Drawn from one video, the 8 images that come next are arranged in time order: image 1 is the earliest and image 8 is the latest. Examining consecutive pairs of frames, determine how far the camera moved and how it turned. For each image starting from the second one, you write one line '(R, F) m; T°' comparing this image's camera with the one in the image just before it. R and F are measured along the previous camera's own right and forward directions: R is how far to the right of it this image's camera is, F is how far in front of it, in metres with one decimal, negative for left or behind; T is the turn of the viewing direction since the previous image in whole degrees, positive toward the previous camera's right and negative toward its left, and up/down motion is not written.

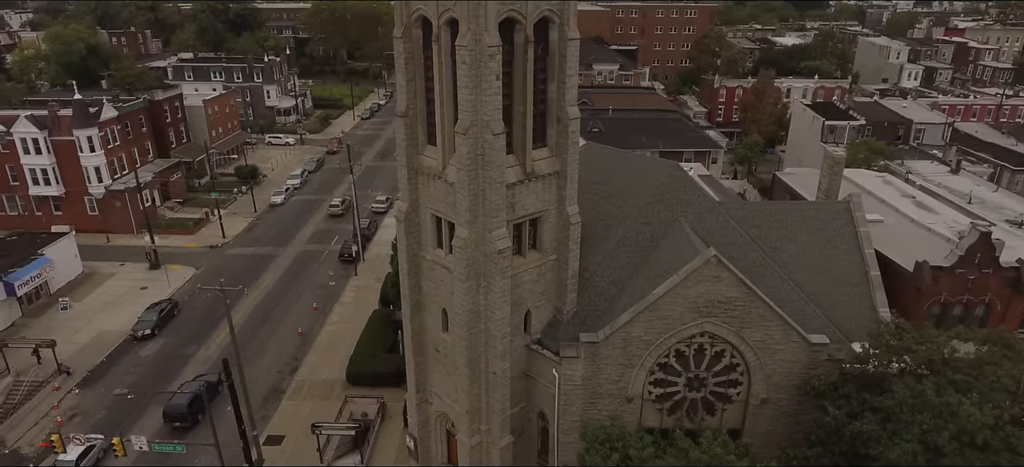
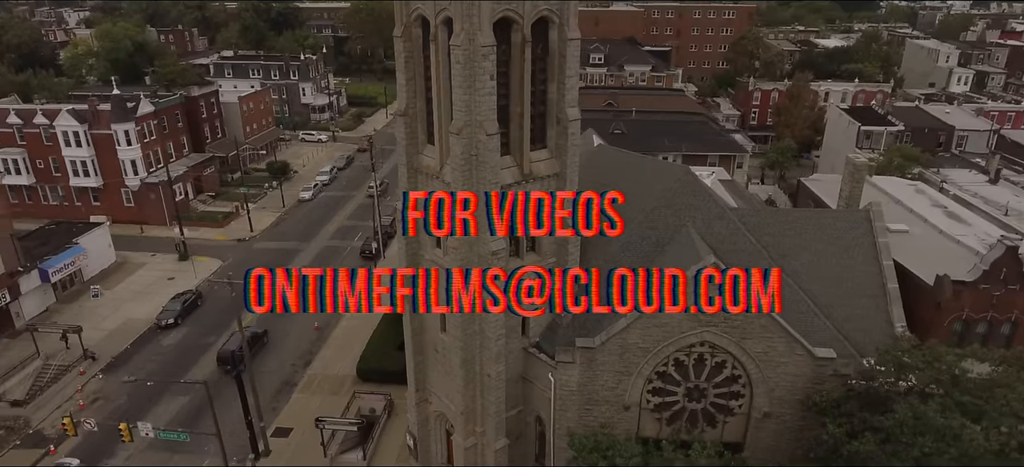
(+1.2, +0.2) m; -4°
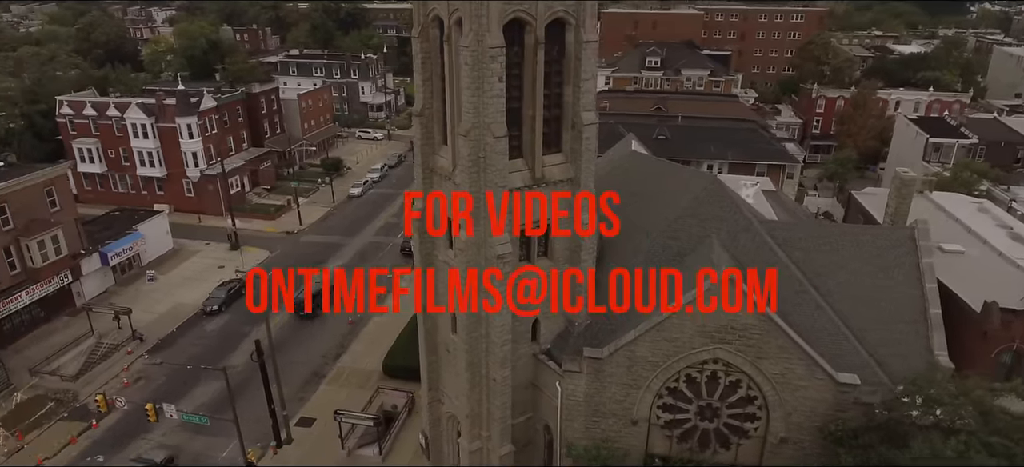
(+1.5, +0.3) m; -6°
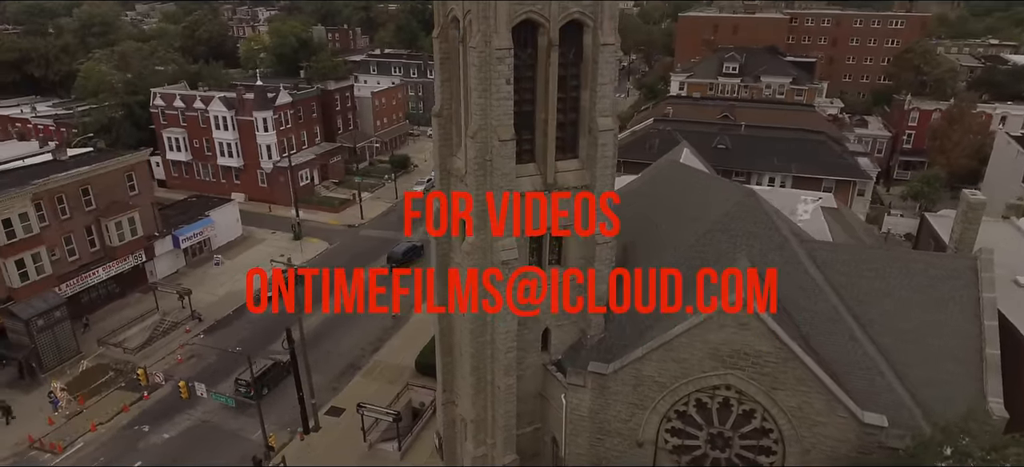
(+2.1, +0.5) m; -8°
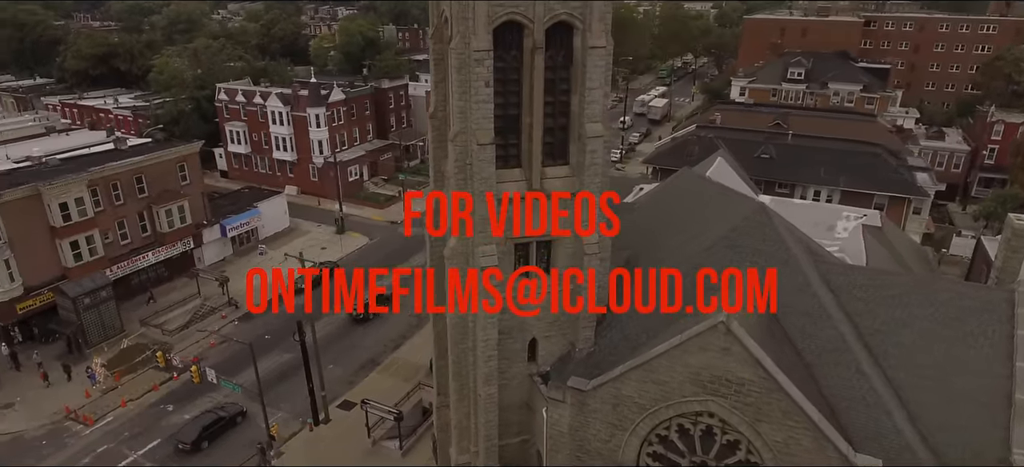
(+2.4, +0.6) m; -6°
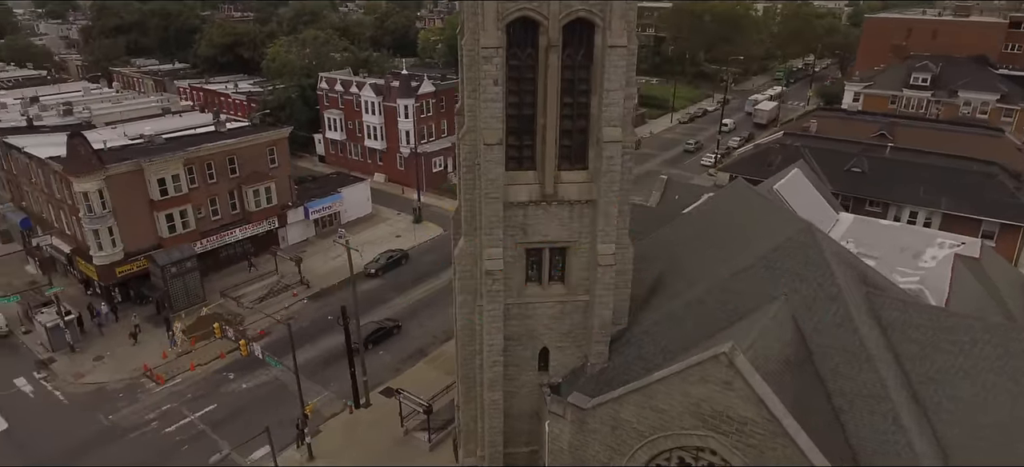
(+2.6, +0.8) m; -10°
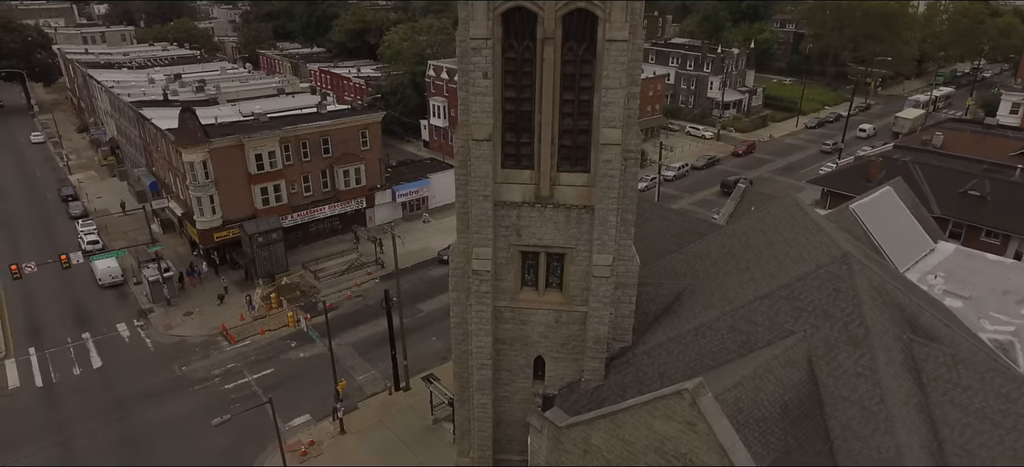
(+3.4, +1.1) m; -12°
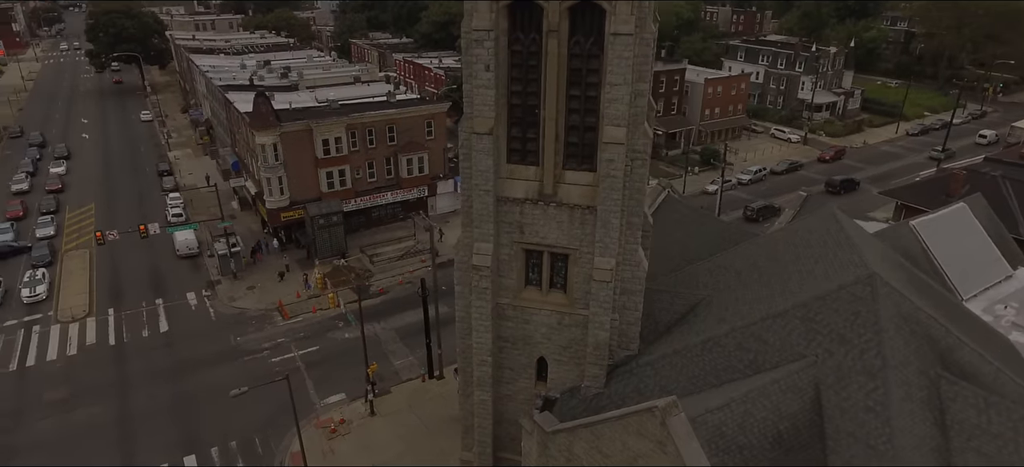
(+2.1, +0.5) m; -8°
